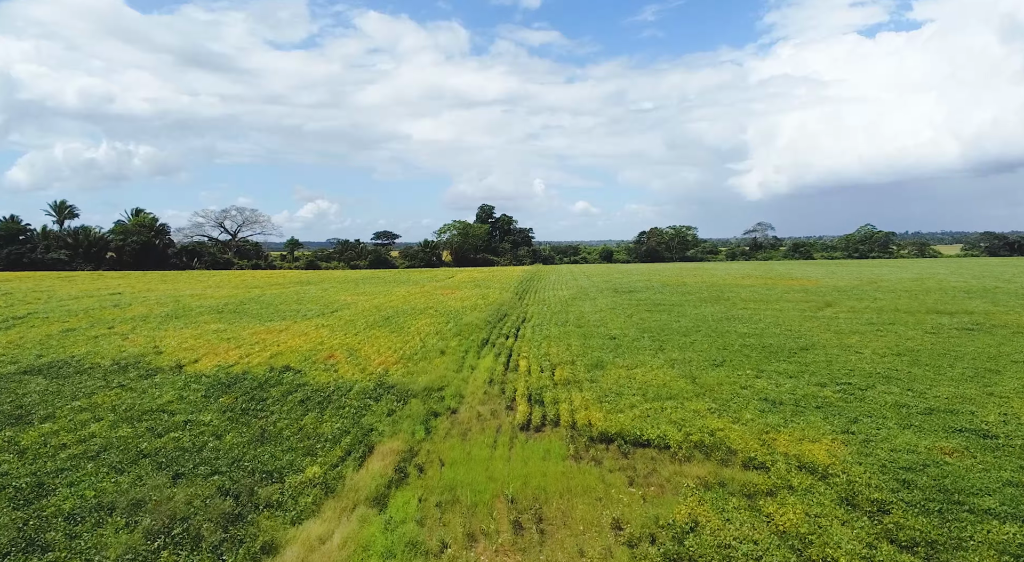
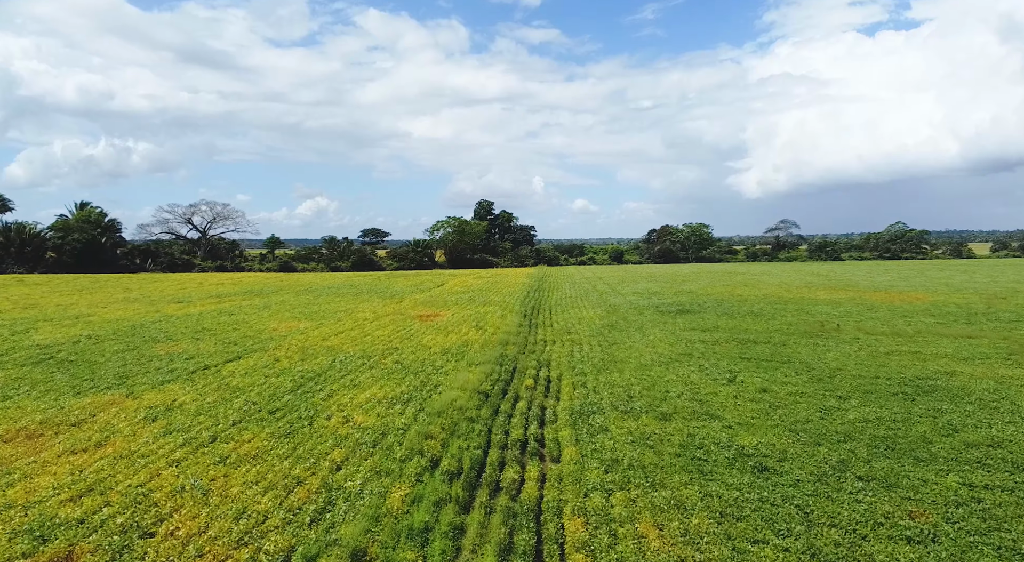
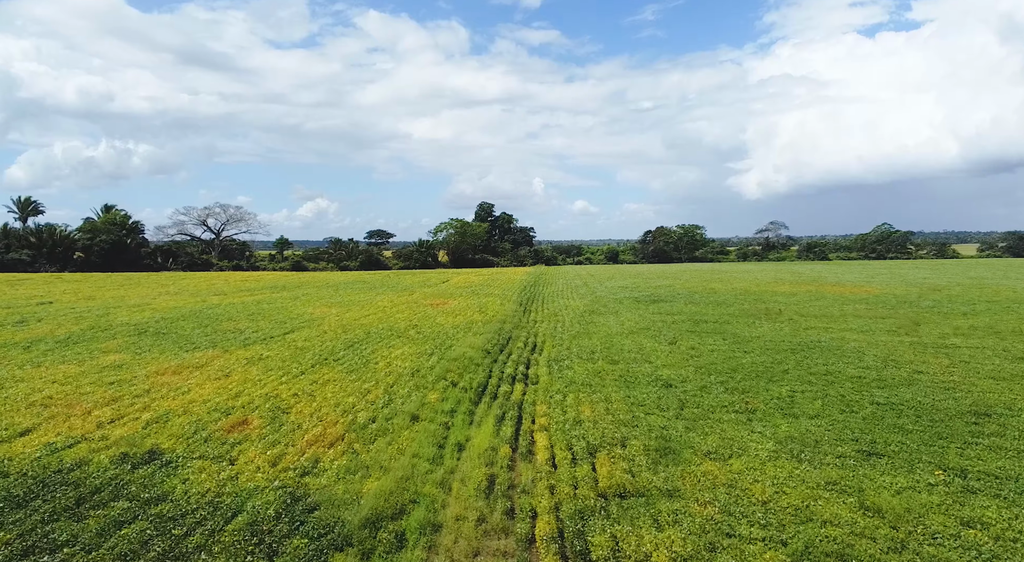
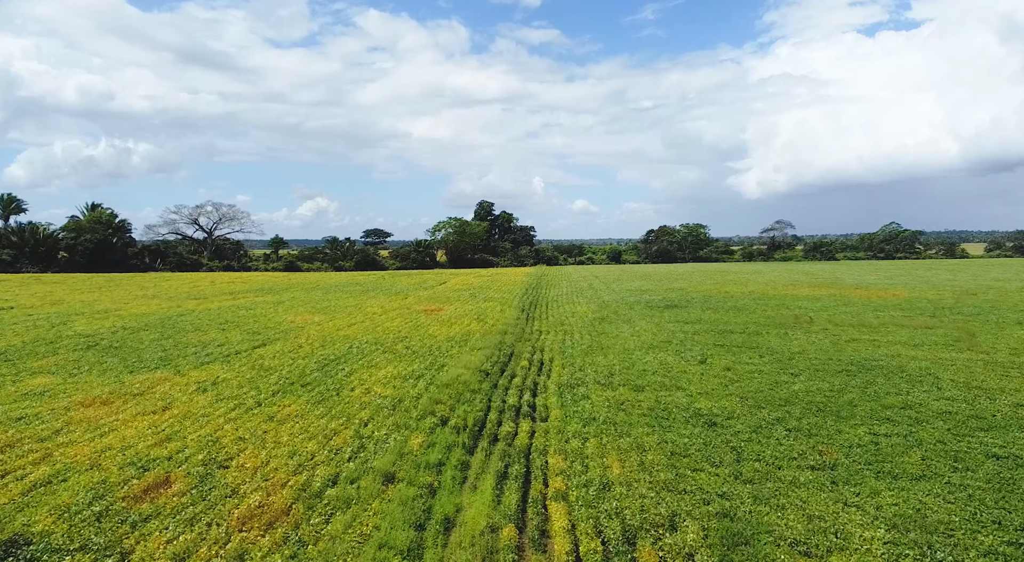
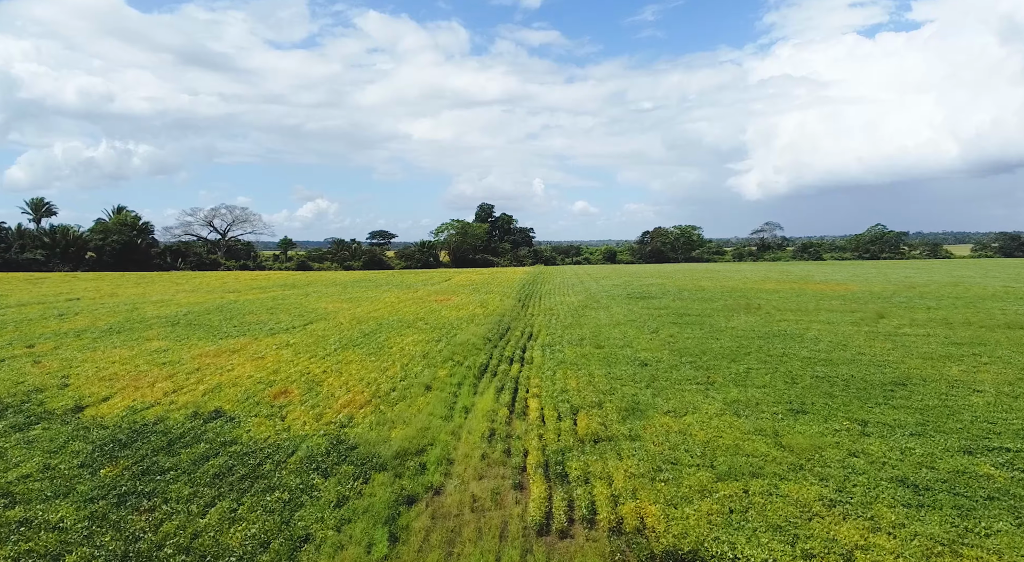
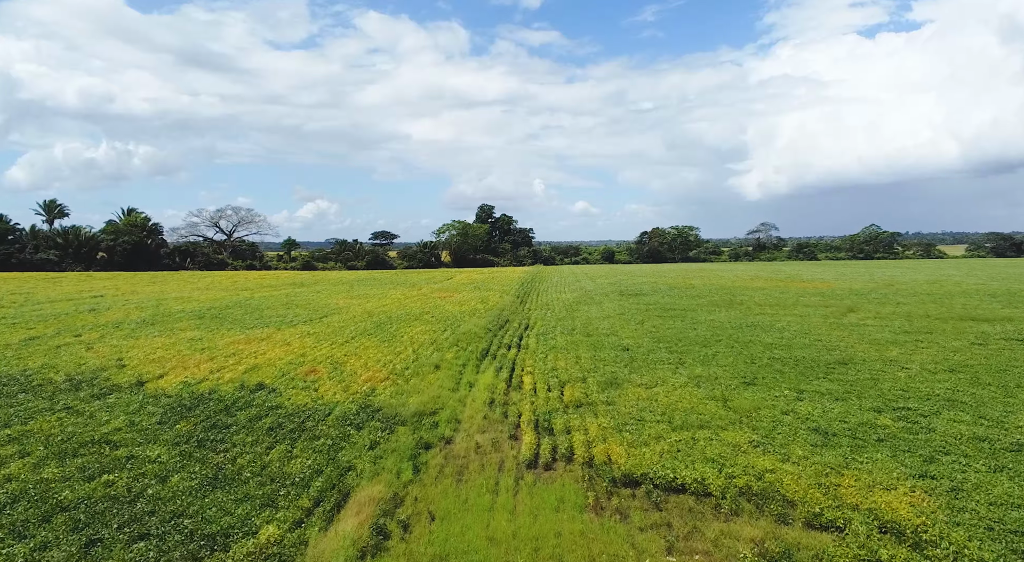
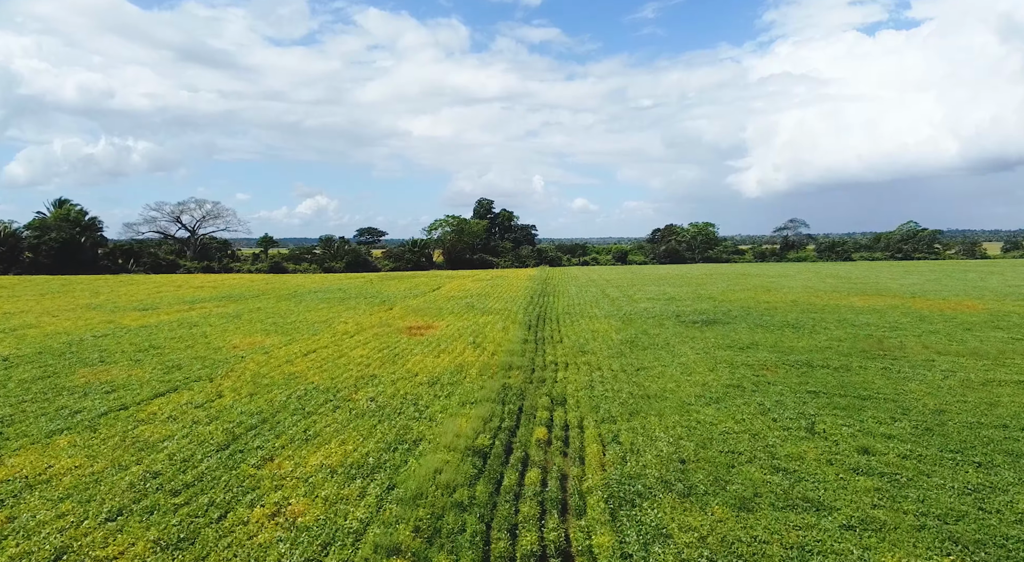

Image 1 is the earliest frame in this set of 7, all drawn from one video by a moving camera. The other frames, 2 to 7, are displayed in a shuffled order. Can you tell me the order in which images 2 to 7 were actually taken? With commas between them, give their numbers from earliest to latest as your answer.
6, 5, 3, 4, 2, 7
